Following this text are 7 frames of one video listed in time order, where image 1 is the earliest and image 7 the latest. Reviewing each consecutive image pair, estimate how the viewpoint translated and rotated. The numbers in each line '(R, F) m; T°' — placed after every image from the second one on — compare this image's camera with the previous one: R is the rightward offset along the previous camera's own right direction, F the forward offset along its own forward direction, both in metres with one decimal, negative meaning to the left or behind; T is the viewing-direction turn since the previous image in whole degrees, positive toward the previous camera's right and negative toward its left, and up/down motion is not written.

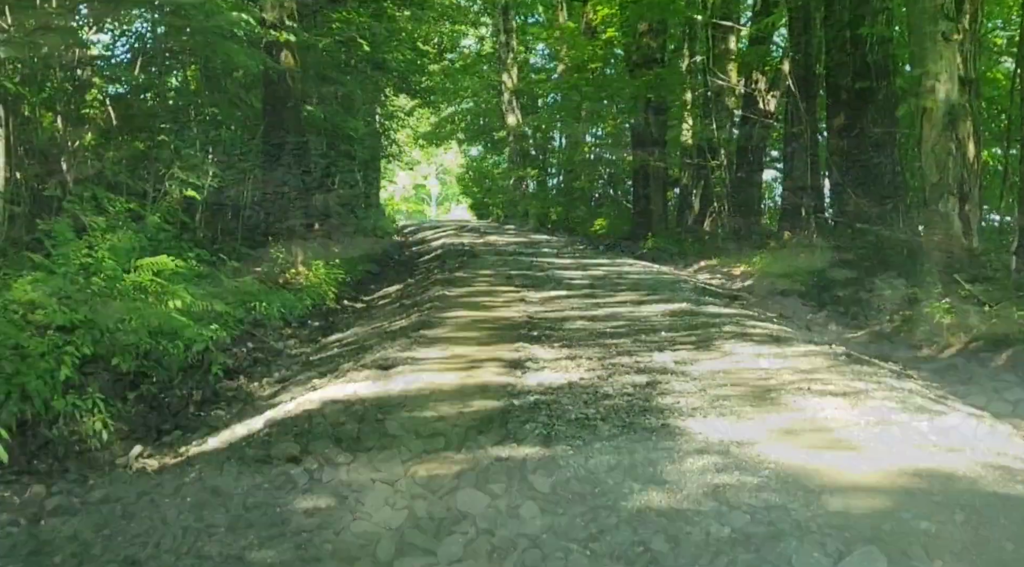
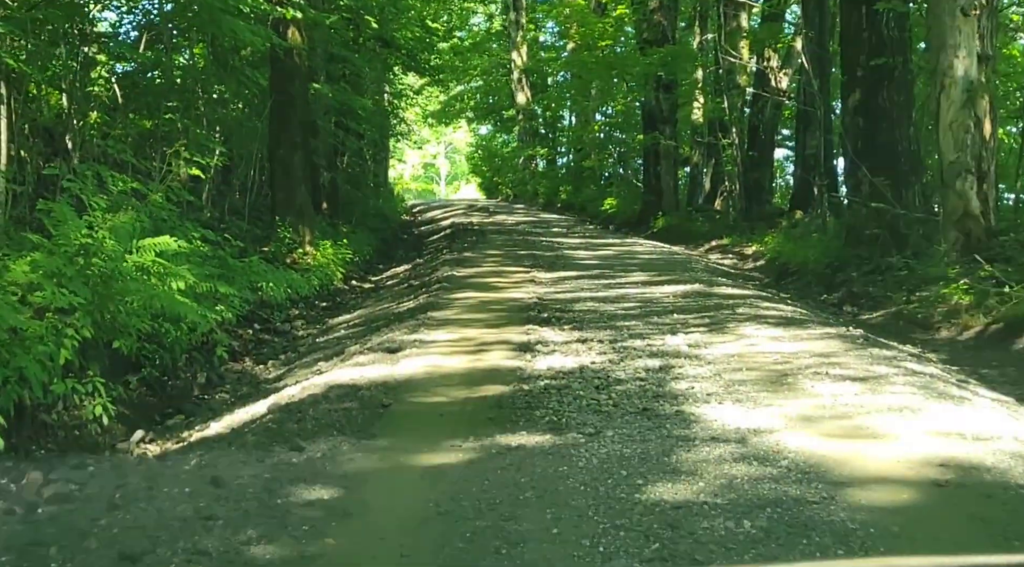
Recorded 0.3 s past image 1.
(0.0, +0.2) m; 0°
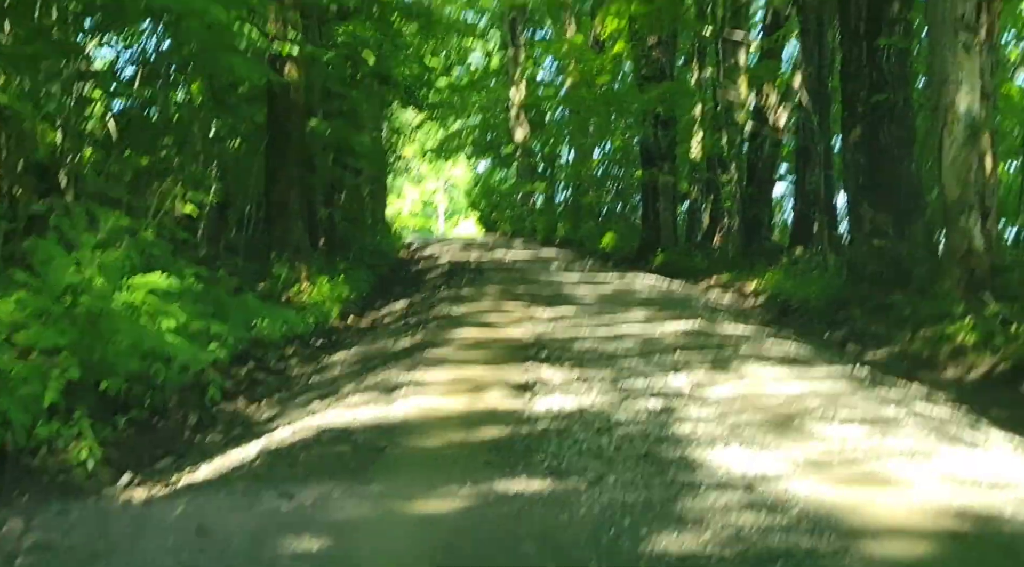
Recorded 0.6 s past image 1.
(0.0, +0.2) m; 0°
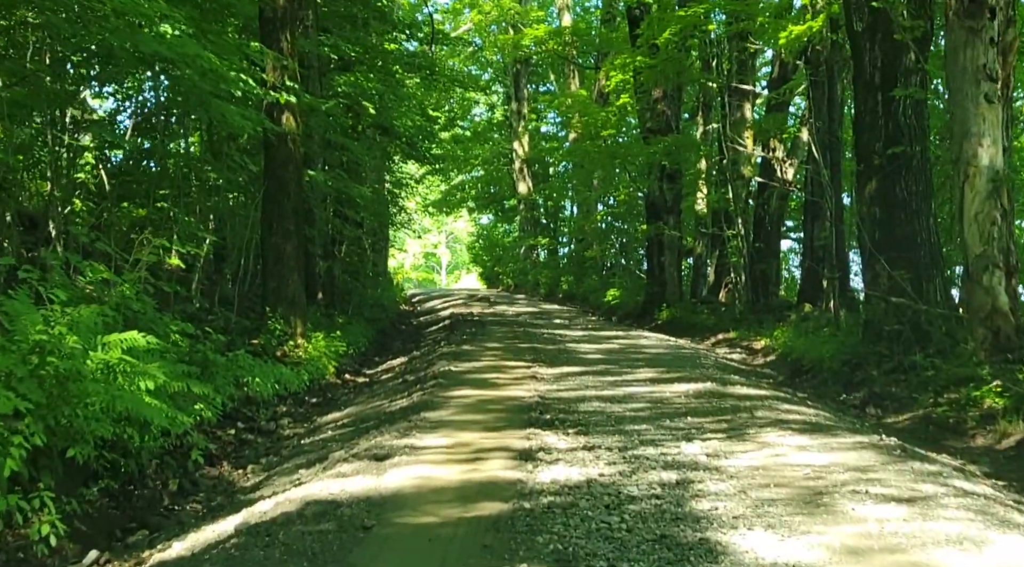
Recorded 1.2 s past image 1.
(0.0, +0.6) m; 0°
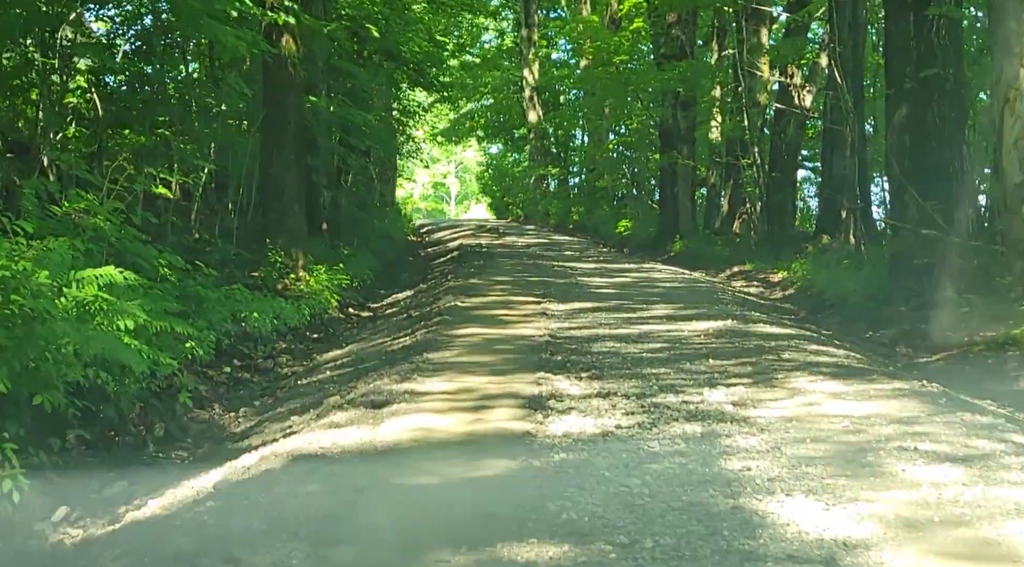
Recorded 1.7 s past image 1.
(0.0, +0.8) m; 0°
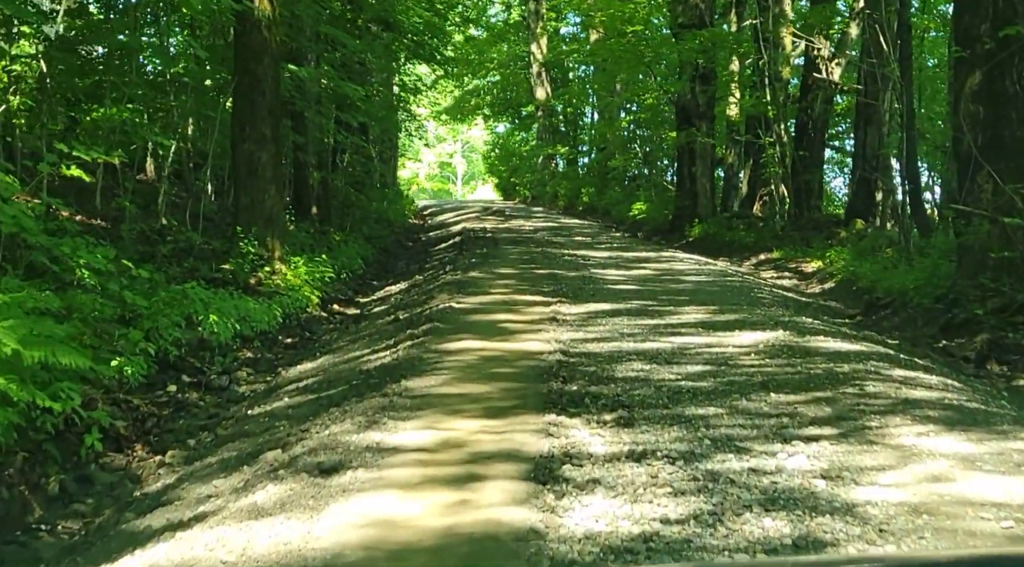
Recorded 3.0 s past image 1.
(0.0, +2.3) m; 0°
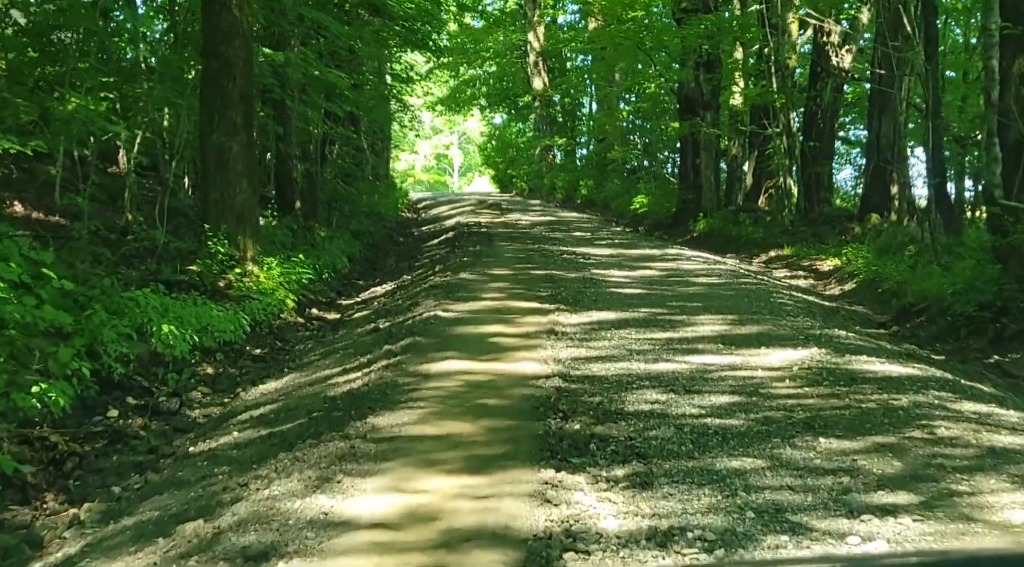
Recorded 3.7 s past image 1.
(+0.1, +1.5) m; 0°
